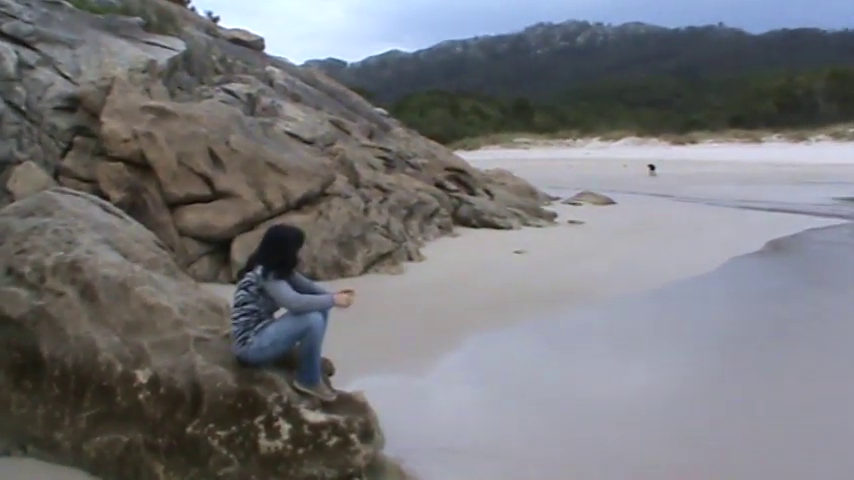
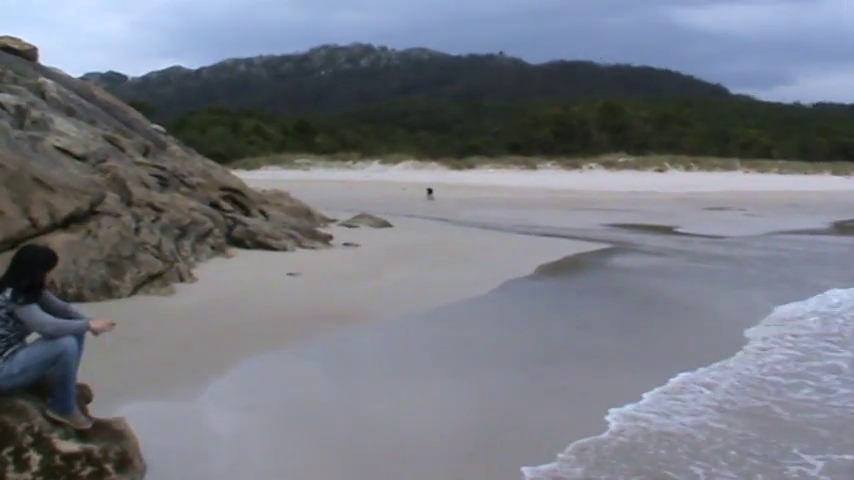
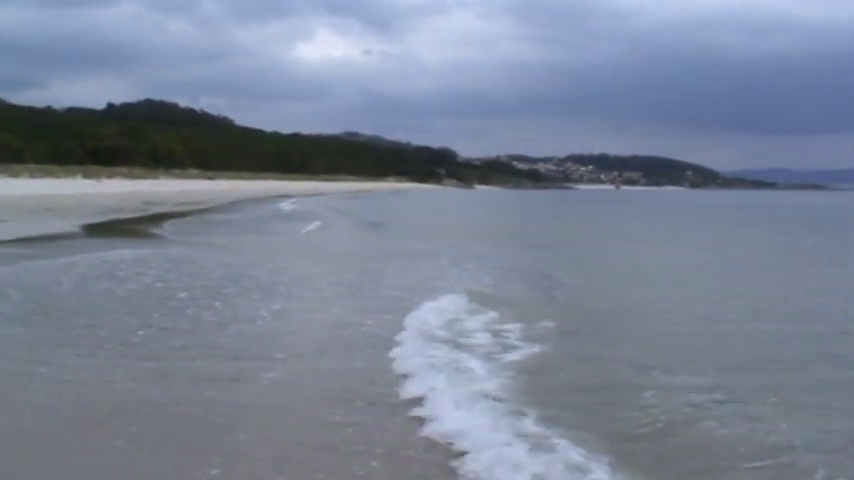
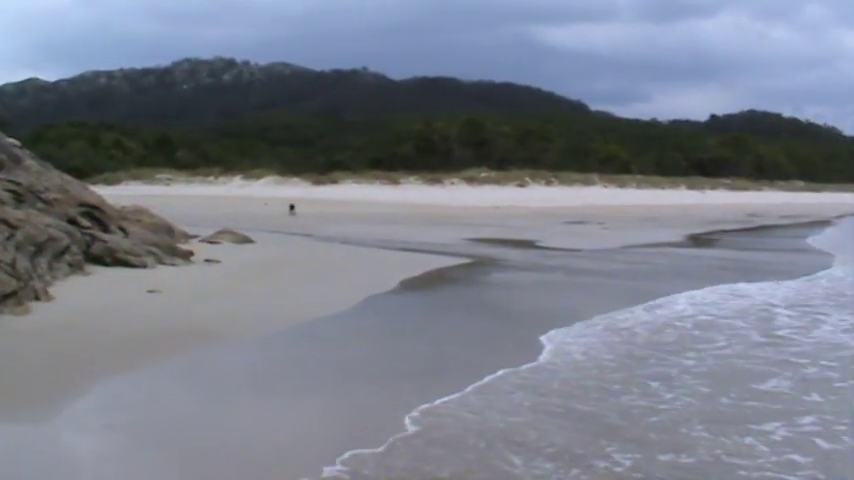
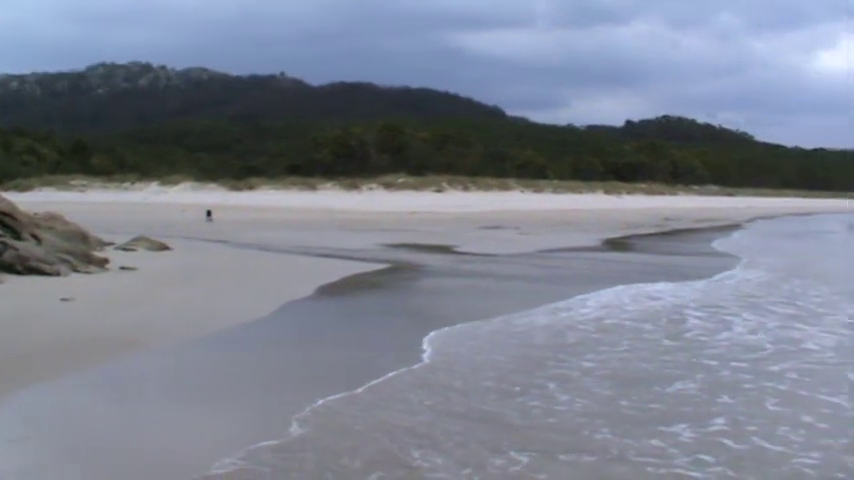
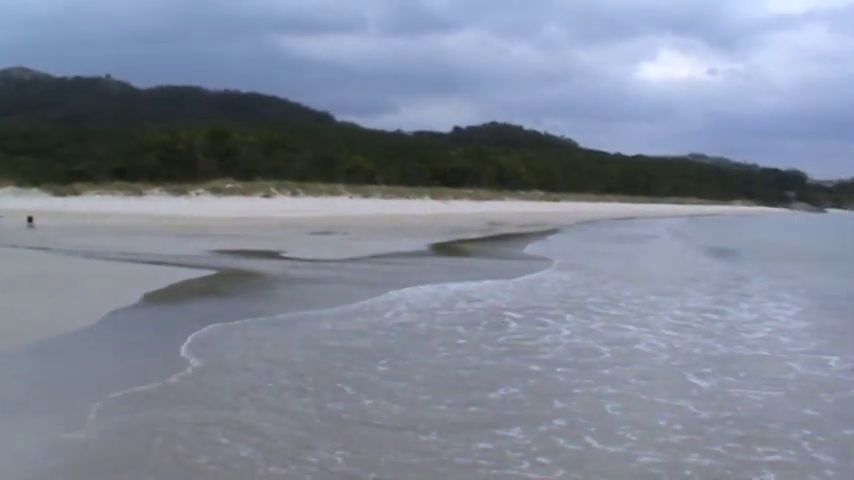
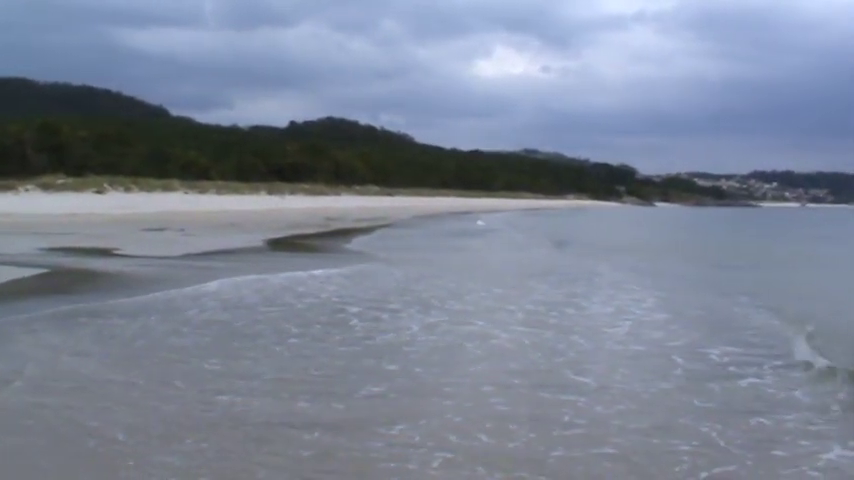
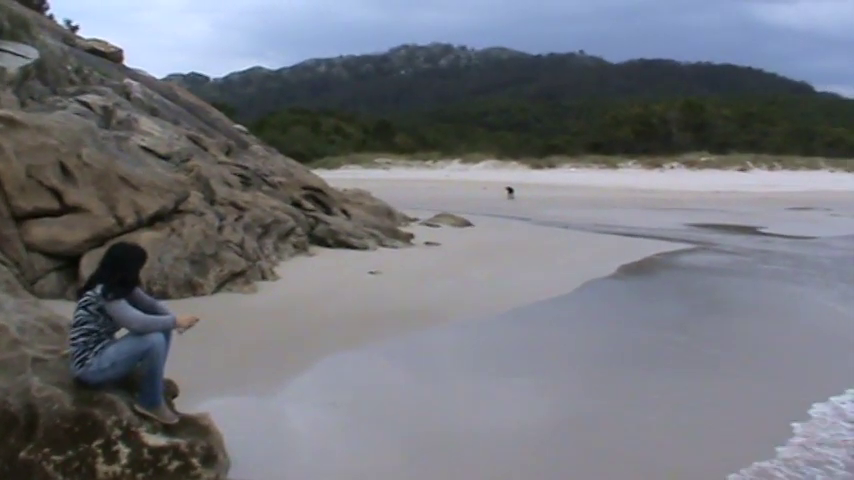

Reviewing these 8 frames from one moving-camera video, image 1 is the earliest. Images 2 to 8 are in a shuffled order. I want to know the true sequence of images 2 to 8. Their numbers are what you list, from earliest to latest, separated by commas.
8, 2, 4, 5, 6, 7, 3
